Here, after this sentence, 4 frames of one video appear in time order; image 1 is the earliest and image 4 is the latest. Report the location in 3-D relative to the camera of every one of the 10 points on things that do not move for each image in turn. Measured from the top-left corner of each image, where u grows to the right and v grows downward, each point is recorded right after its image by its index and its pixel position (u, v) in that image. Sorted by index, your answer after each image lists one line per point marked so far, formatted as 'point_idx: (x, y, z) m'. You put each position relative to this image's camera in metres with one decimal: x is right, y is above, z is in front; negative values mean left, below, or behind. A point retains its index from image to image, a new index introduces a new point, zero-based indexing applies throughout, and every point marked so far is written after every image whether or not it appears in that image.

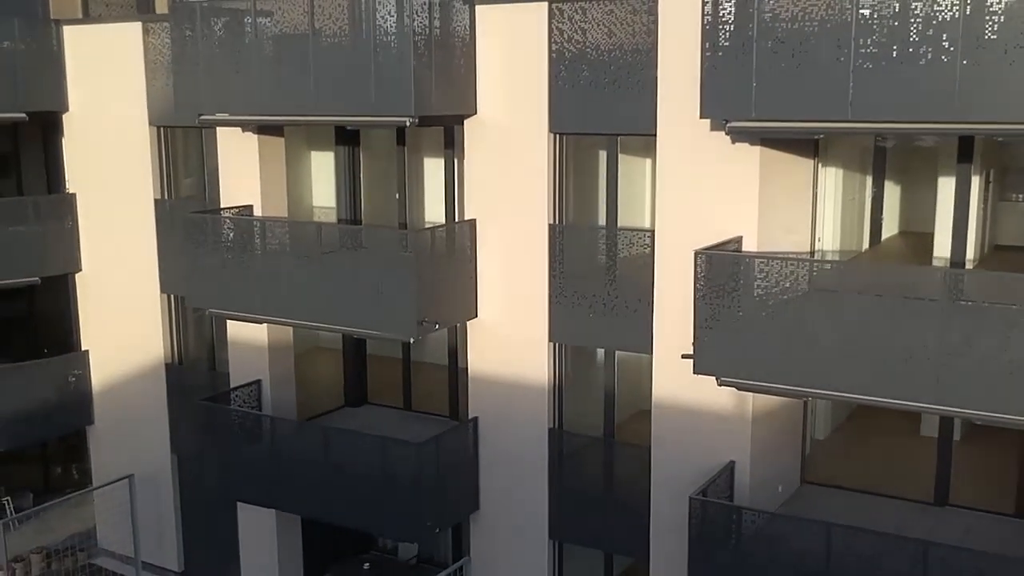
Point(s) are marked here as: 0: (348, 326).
0: (-1.8, -0.4, +12.2) m
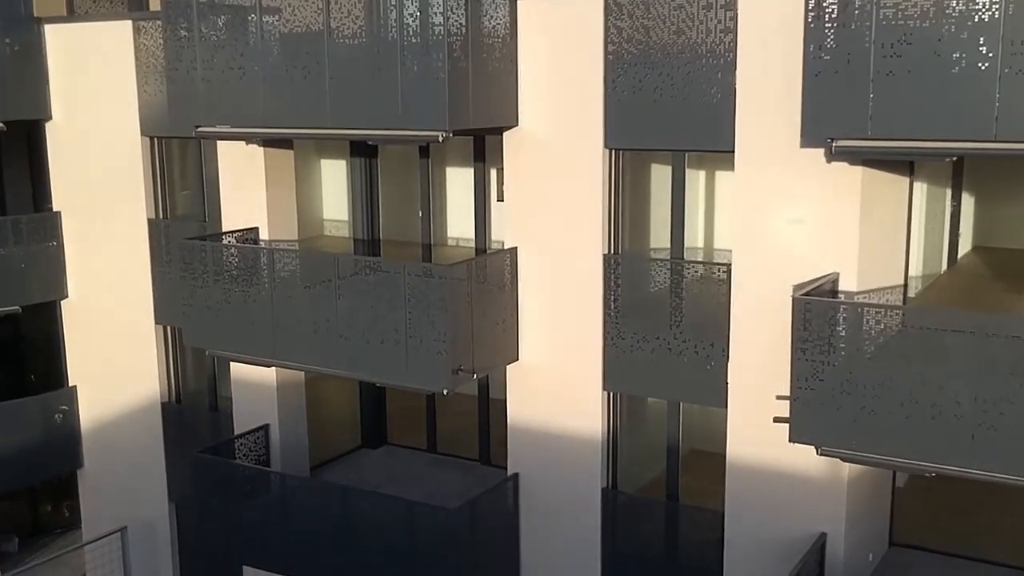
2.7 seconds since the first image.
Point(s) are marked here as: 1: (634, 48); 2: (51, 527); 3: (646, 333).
0: (-1.4, -0.8, +10.6) m
1: (+1.1, +2.1, +9.9) m
2: (-7.0, -3.6, +16.7) m
3: (+1.2, -0.4, +10.2) m
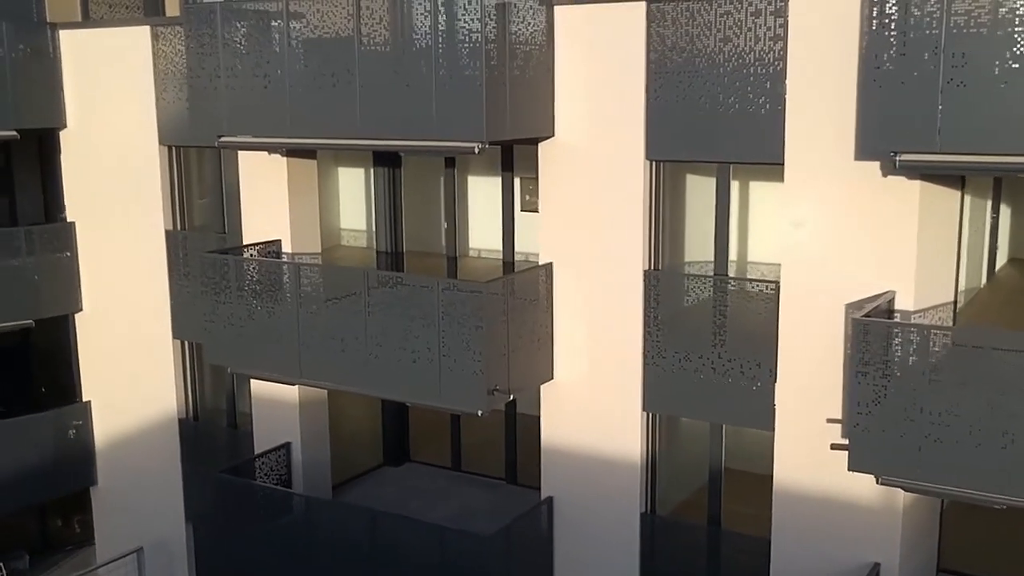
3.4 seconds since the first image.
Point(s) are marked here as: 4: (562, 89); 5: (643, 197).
0: (-1.0, -1.0, +10.2) m
1: (+1.4, +2.0, +9.5) m
2: (-6.7, -3.8, +16.3) m
3: (+1.6, -0.6, +9.8) m
4: (+0.5, +1.8, +10.2) m
5: (+1.2, +0.8, +9.9) m
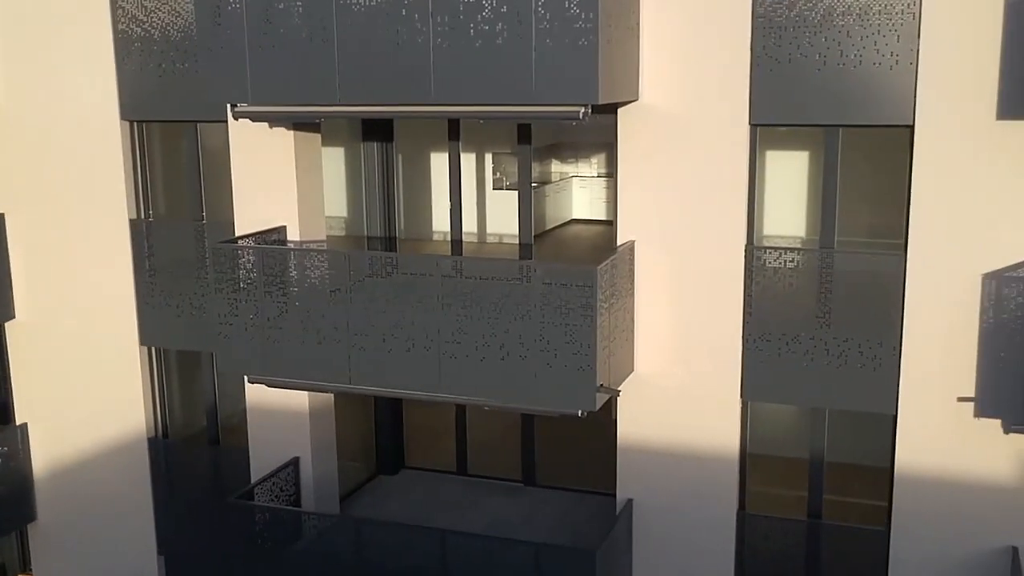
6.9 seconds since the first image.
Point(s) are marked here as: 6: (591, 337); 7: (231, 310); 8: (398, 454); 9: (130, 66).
0: (-0.3, -0.9, +8.9) m
1: (+2.1, +2.2, +8.6) m
2: (-6.8, -3.8, +14.0) m
3: (+2.3, -0.4, +9.0) m
4: (+1.1, +2.0, +9.2) m
5: (+1.9, +1.0, +9.0) m
6: (+0.5, -0.4, +8.4) m
7: (-2.5, -0.2, +9.8) m
8: (-1.2, -1.8, +12.1) m
9: (-3.8, +2.2, +11.0) m
